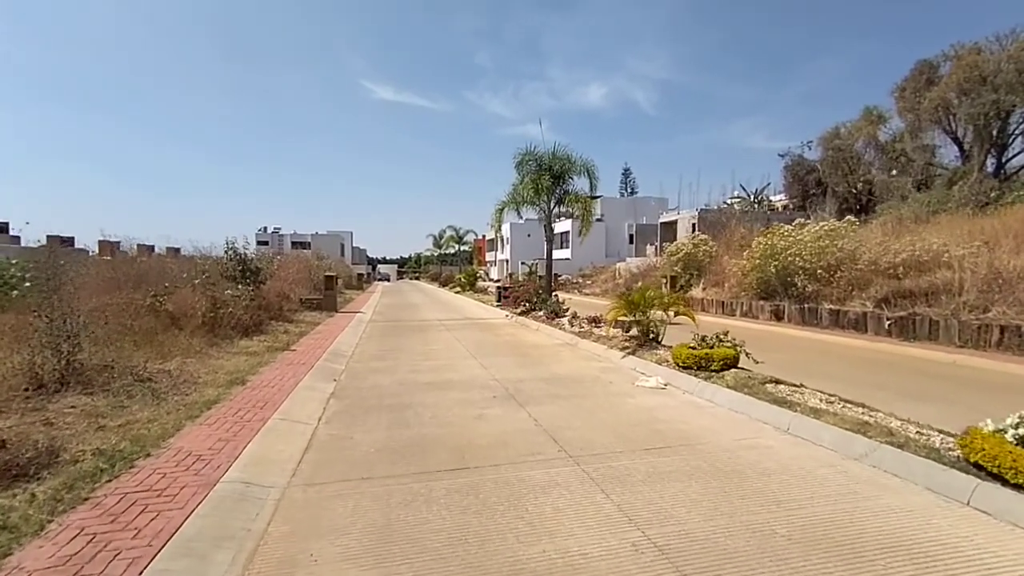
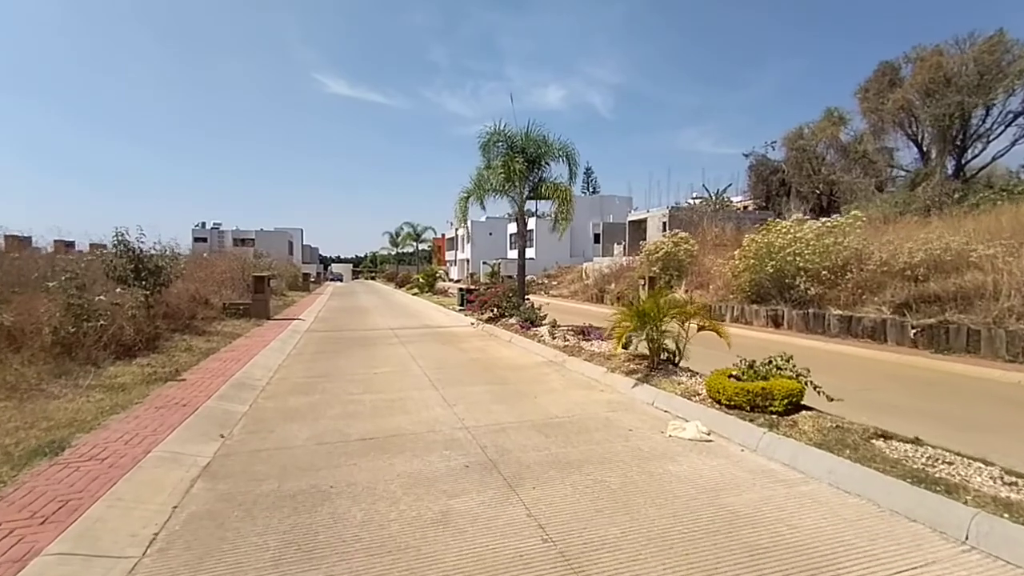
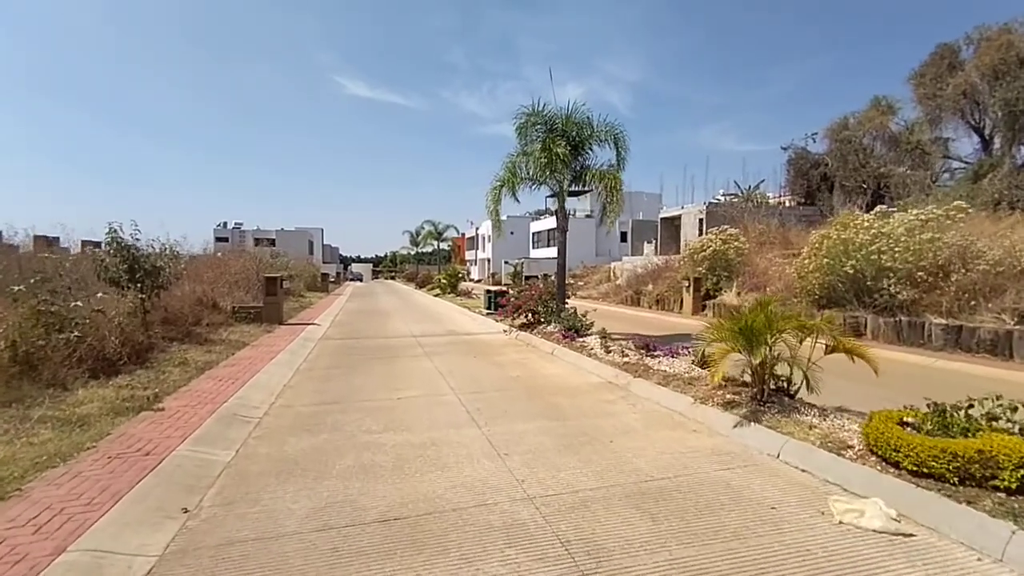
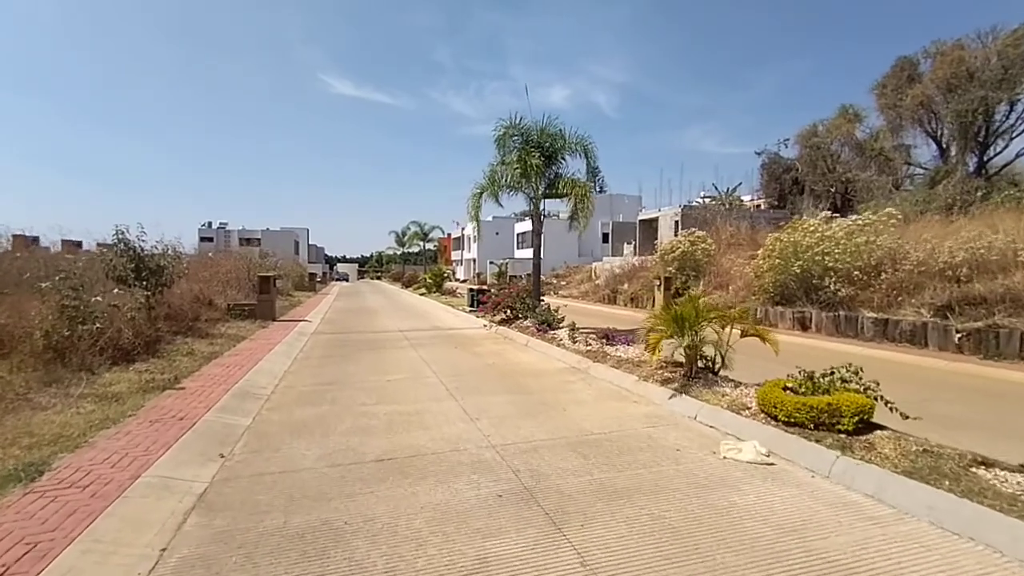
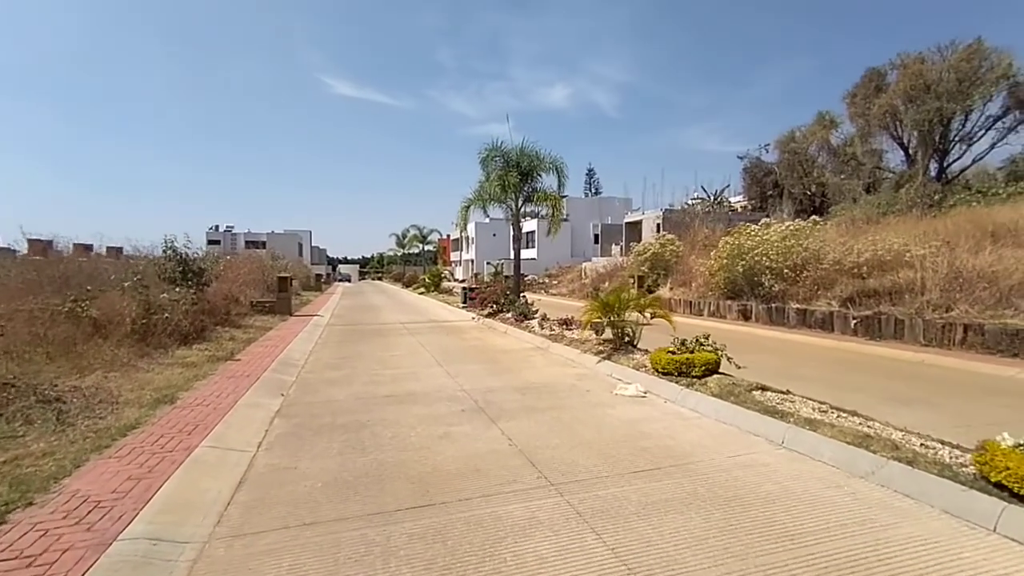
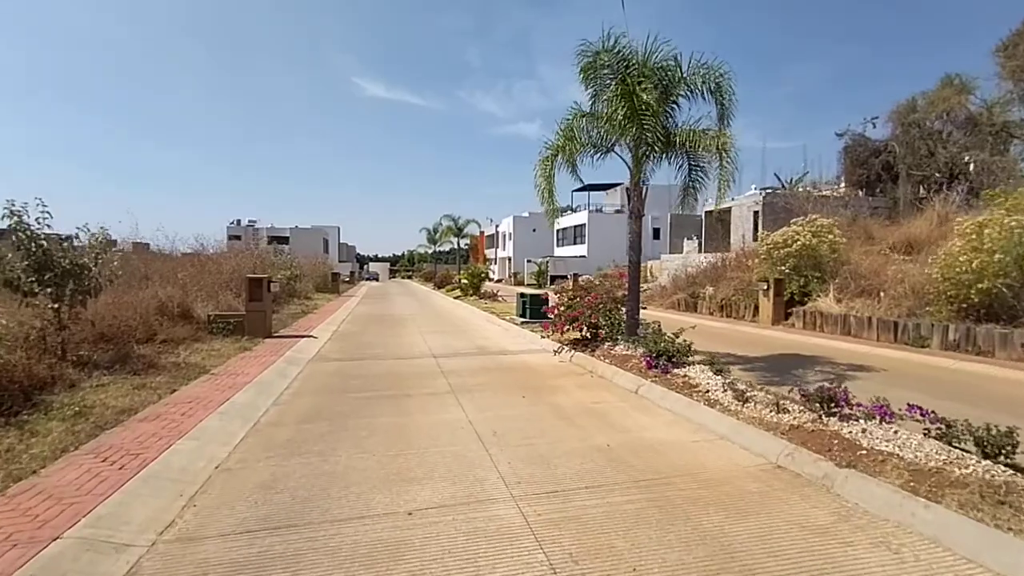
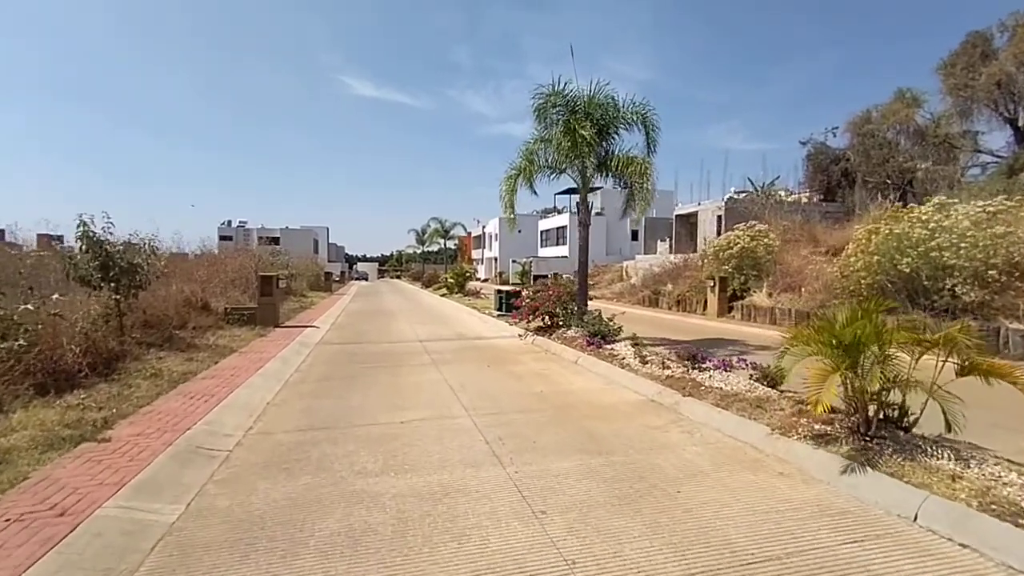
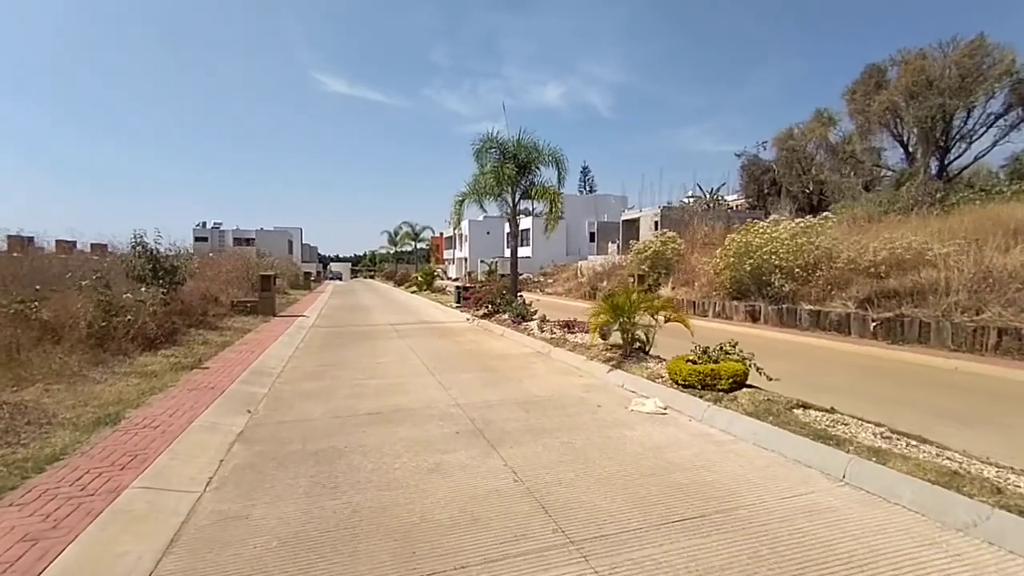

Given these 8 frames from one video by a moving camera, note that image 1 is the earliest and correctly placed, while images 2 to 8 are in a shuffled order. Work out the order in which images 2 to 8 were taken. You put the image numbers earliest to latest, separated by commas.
5, 8, 2, 4, 3, 7, 6
